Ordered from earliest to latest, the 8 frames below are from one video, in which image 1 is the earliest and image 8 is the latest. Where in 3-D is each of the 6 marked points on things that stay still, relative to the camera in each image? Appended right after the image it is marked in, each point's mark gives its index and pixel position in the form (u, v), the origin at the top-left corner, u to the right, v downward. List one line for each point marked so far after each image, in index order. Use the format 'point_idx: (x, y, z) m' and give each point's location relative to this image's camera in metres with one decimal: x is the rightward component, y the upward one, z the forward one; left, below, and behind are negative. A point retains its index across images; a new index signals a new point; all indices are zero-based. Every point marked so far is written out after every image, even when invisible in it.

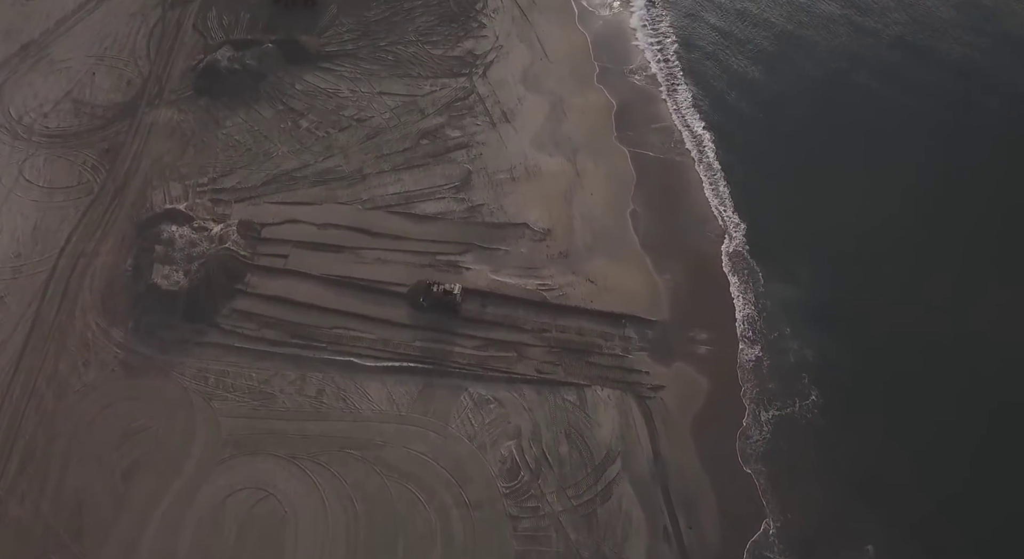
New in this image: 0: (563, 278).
0: (+1.1, 0.0, +19.8) m
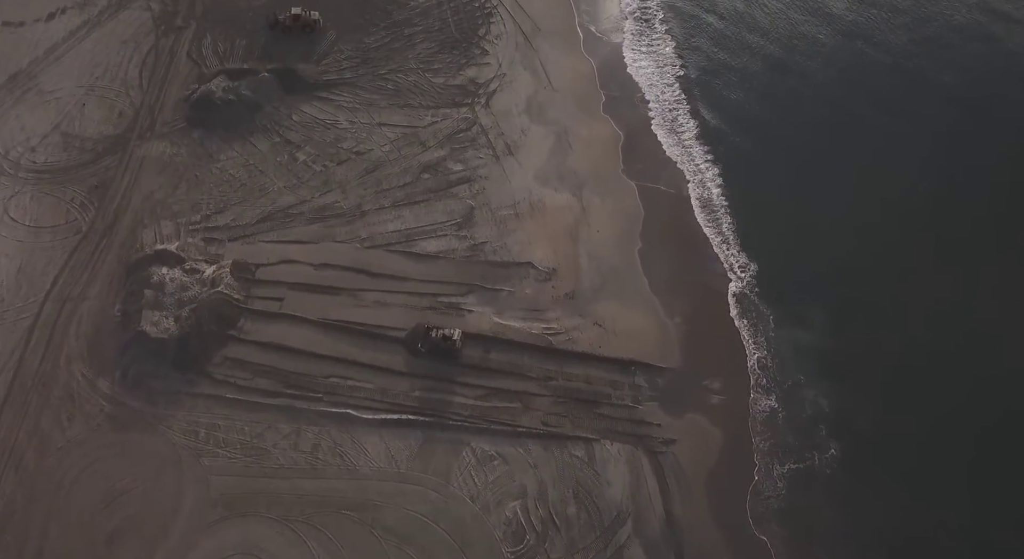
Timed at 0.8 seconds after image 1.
0: (+1.2, -0.9, +19.0) m
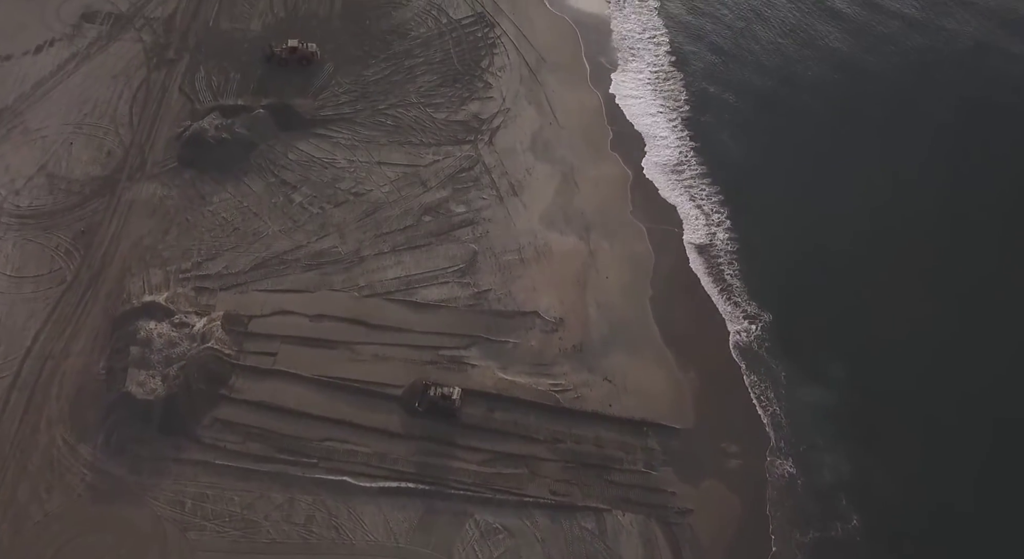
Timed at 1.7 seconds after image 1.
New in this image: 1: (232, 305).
0: (+1.3, -1.9, +18.1) m
1: (-5.8, -0.5, +18.7) m
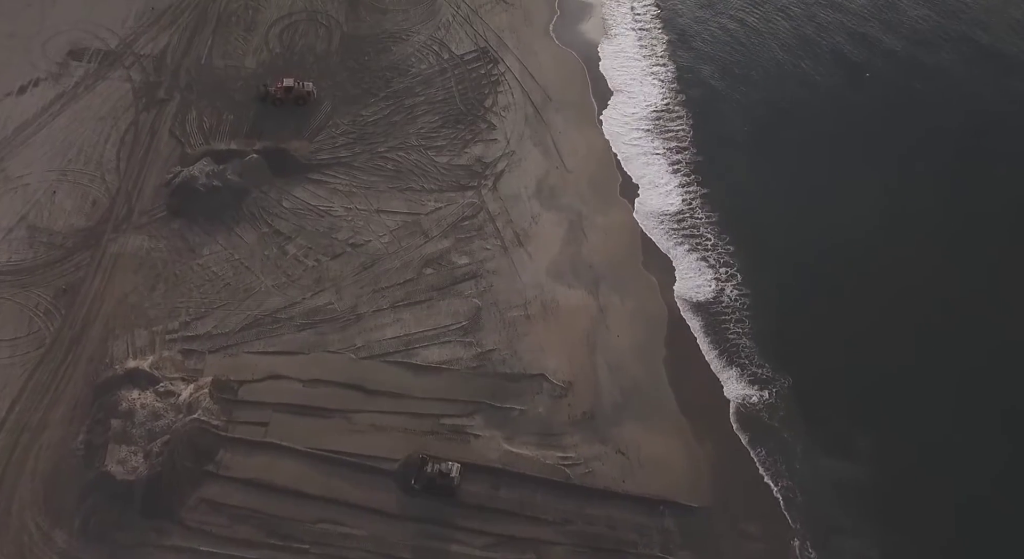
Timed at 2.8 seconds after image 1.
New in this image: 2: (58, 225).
0: (+1.4, -3.2, +17.0) m
1: (-5.7, -1.8, +17.7) m
2: (-9.9, +1.2, +19.8) m
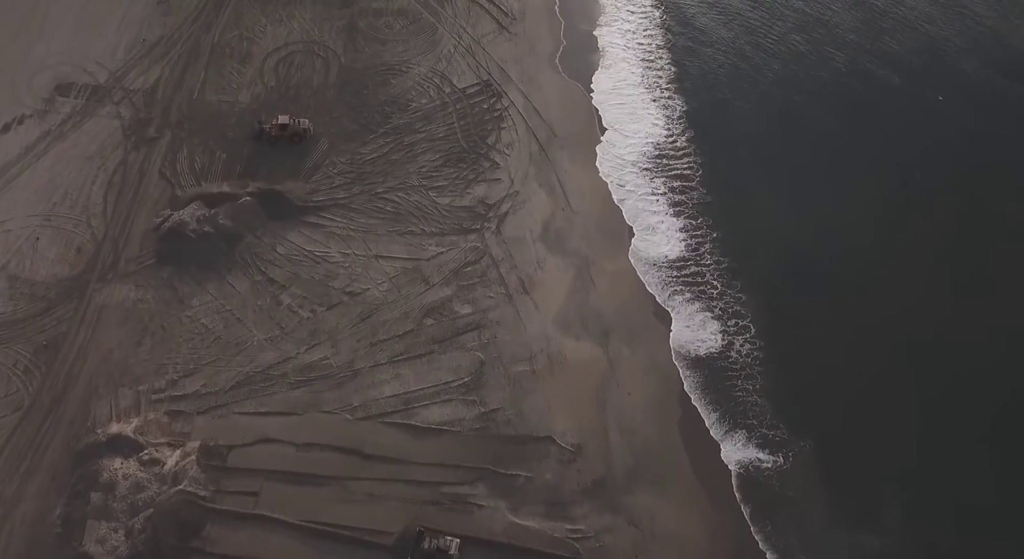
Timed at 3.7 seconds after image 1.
0: (+1.5, -4.2, +16.0) m
1: (-5.6, -2.8, +16.7) m
2: (-9.8, +0.1, +18.8) m
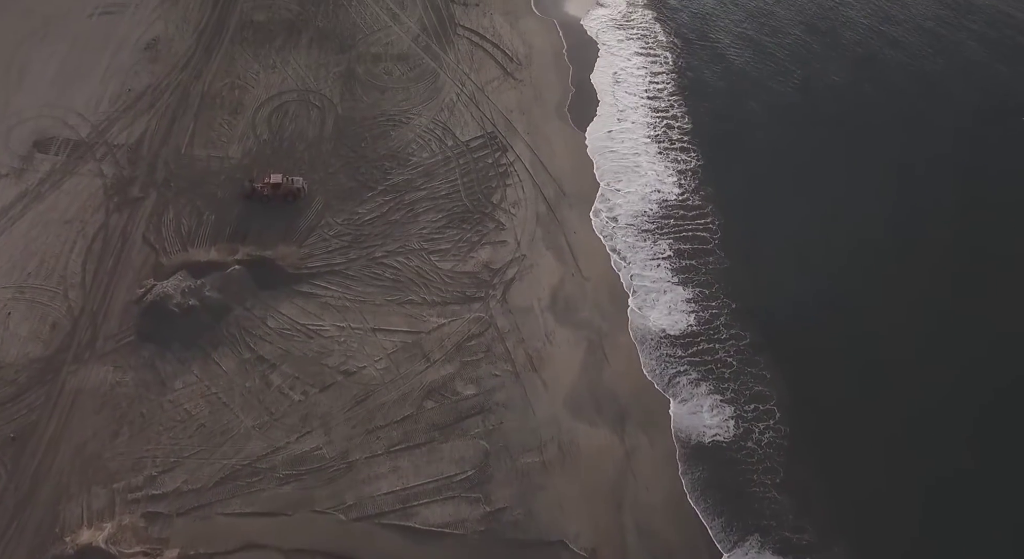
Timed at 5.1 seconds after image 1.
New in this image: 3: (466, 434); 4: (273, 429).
0: (+1.7, -5.7, +14.5) m
1: (-5.4, -4.4, +15.3) m
2: (-9.7, -1.5, +17.4) m
3: (-0.9, -3.0, +17.3) m
4: (-4.5, -2.8, +17.1) m
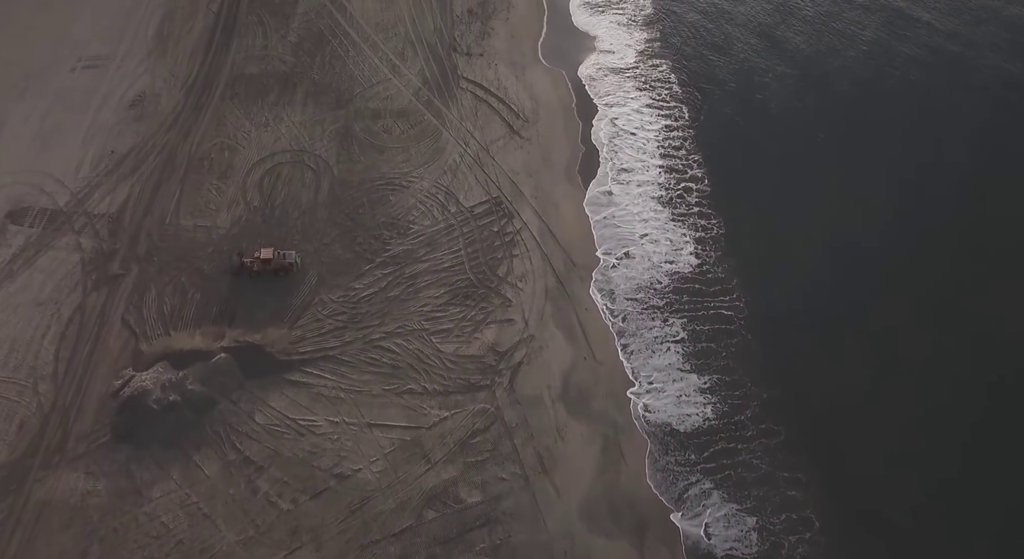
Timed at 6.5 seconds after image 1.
0: (+1.8, -7.5, +13.0) m
1: (-5.3, -6.1, +13.7) m
2: (-9.5, -3.2, +15.9) m
3: (-0.7, -4.7, +15.8) m
4: (-4.4, -4.6, +15.5) m
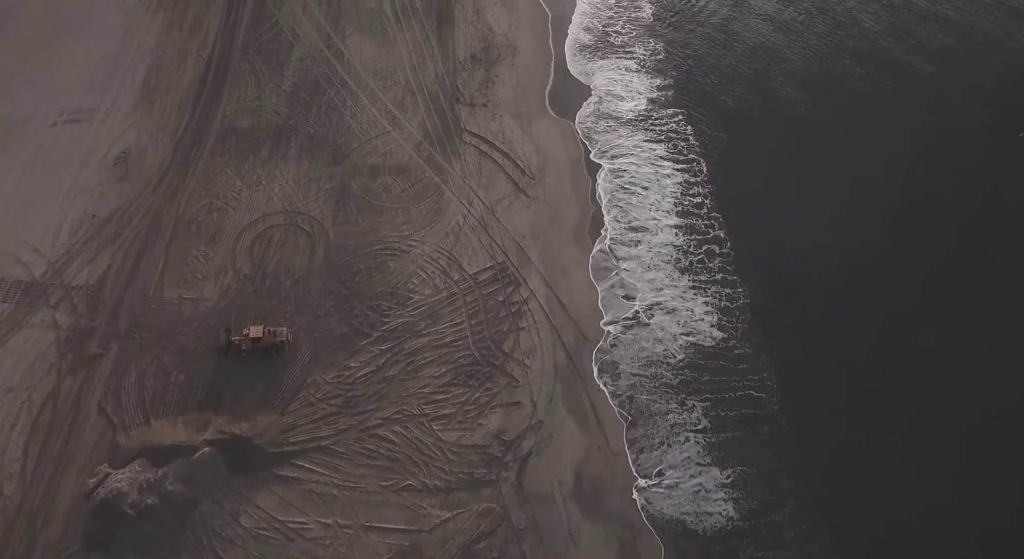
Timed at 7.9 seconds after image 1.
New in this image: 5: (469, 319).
0: (+2.0, -9.0, +11.5) m
1: (-5.1, -7.6, +12.3) m
2: (-9.4, -4.8, +14.5) m
3: (-0.6, -6.3, +14.3) m
4: (-4.2, -6.1, +14.1) m
5: (-0.9, -0.9, +19.6) m
